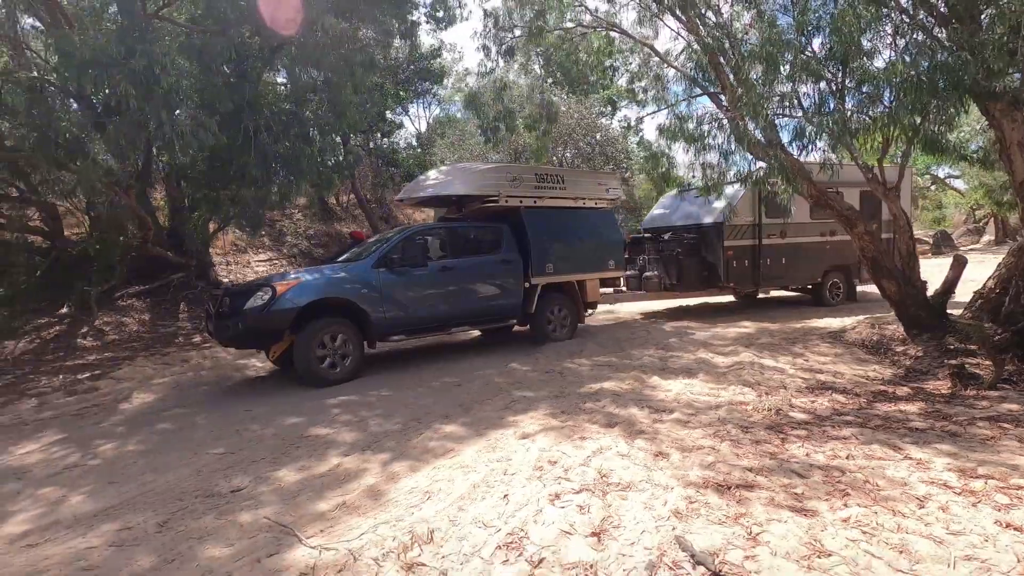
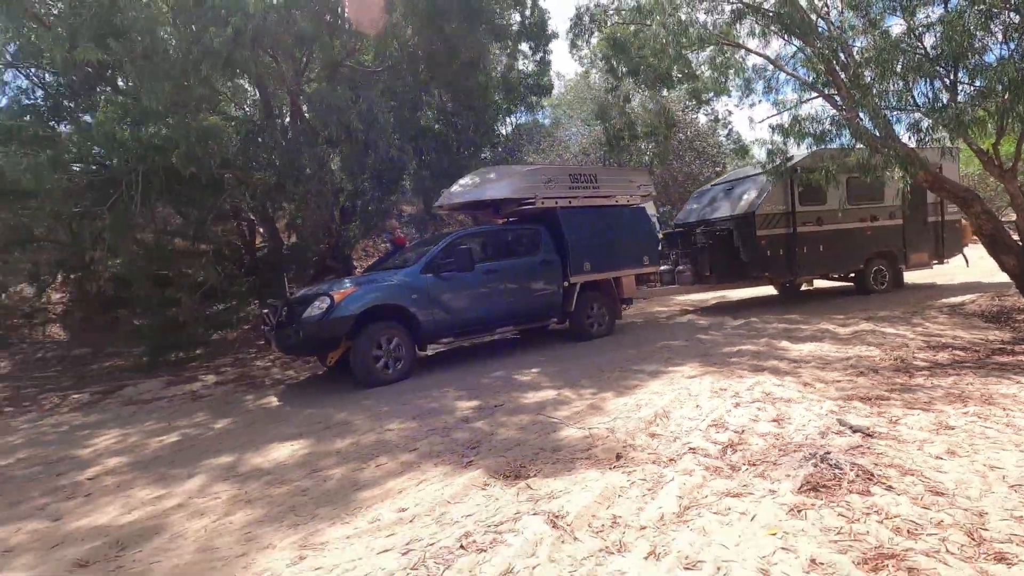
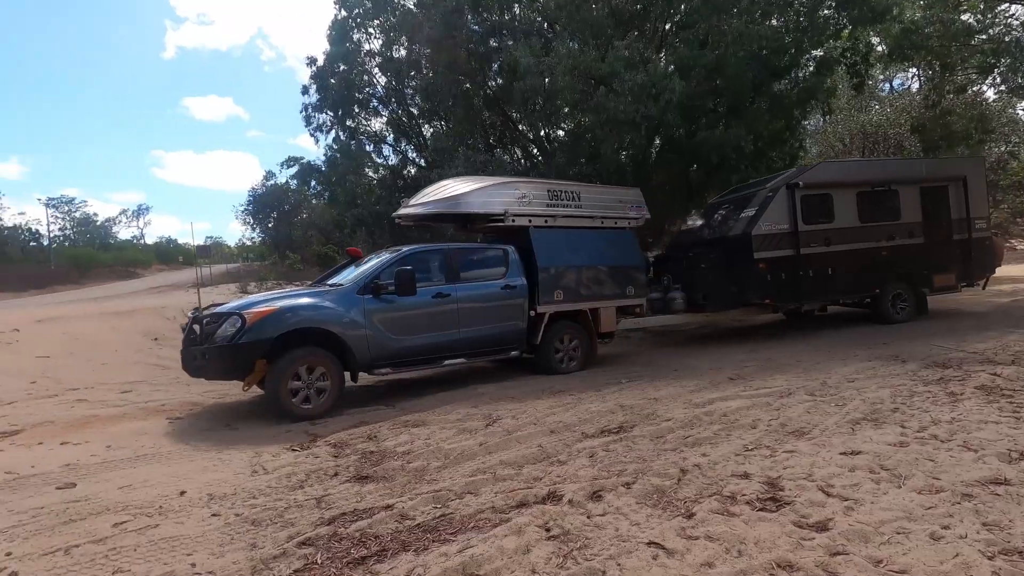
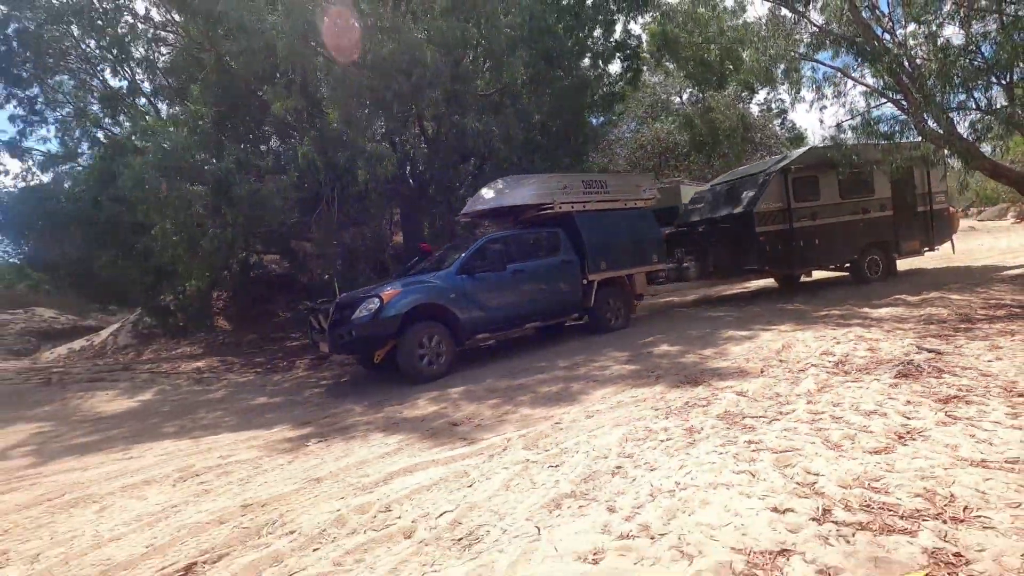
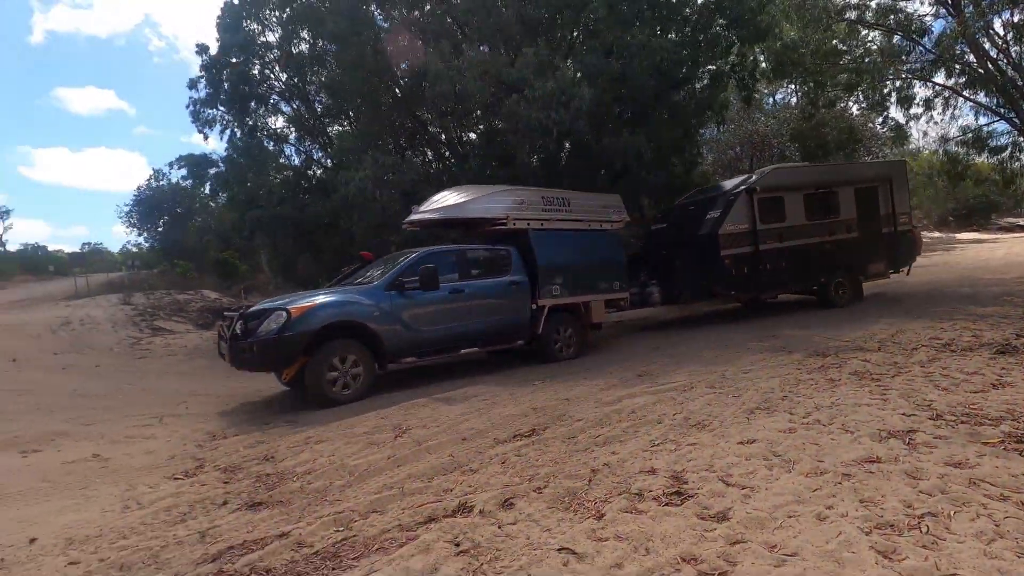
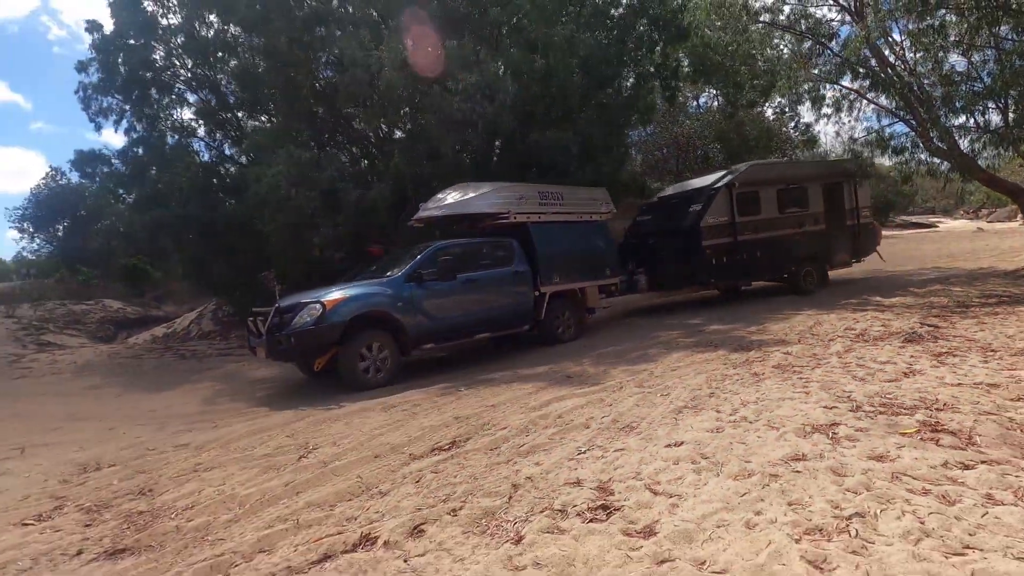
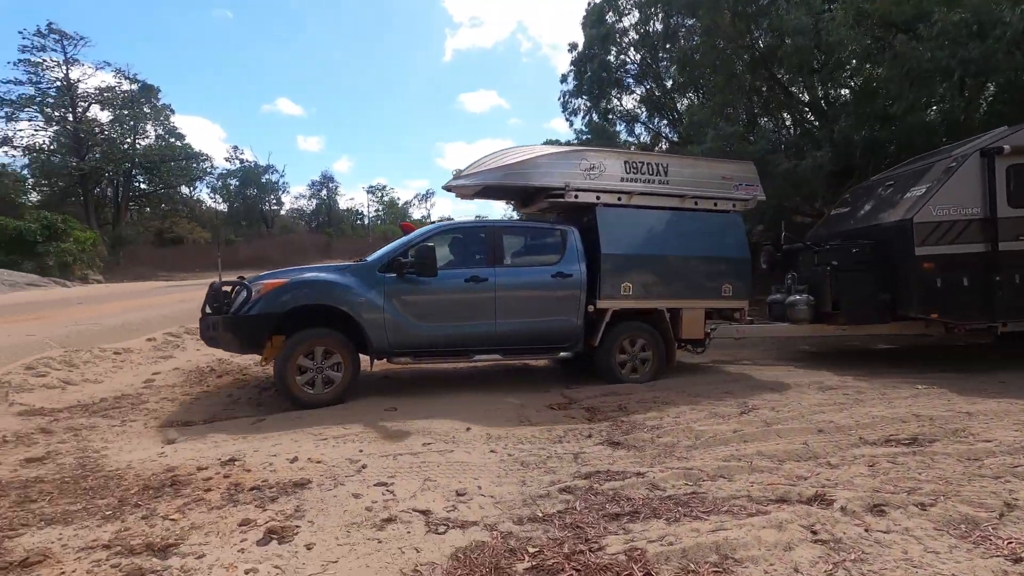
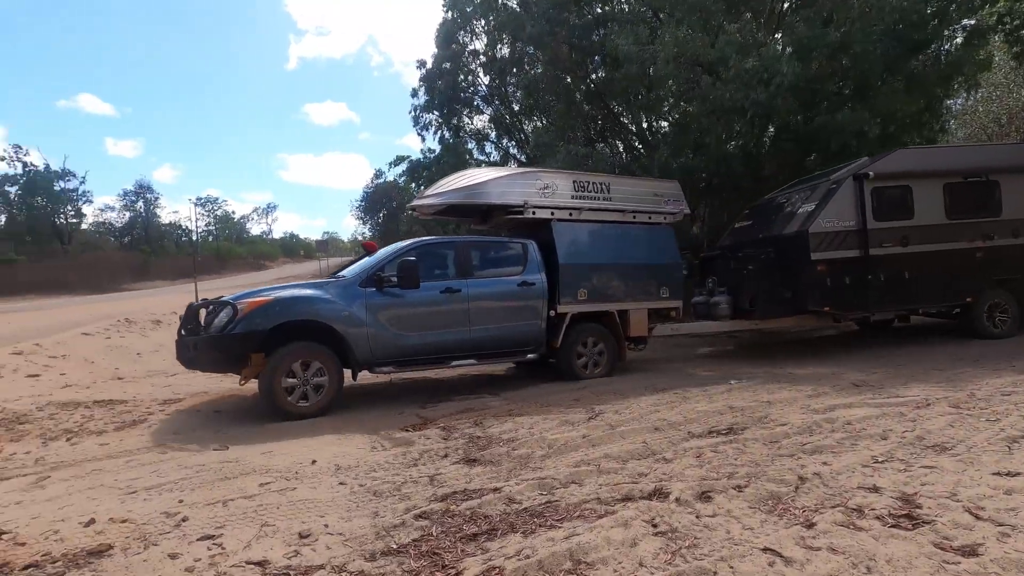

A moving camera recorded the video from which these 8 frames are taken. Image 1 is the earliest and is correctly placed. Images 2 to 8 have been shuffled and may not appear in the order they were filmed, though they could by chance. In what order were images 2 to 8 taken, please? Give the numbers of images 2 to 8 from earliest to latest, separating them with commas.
2, 4, 6, 5, 3, 8, 7
